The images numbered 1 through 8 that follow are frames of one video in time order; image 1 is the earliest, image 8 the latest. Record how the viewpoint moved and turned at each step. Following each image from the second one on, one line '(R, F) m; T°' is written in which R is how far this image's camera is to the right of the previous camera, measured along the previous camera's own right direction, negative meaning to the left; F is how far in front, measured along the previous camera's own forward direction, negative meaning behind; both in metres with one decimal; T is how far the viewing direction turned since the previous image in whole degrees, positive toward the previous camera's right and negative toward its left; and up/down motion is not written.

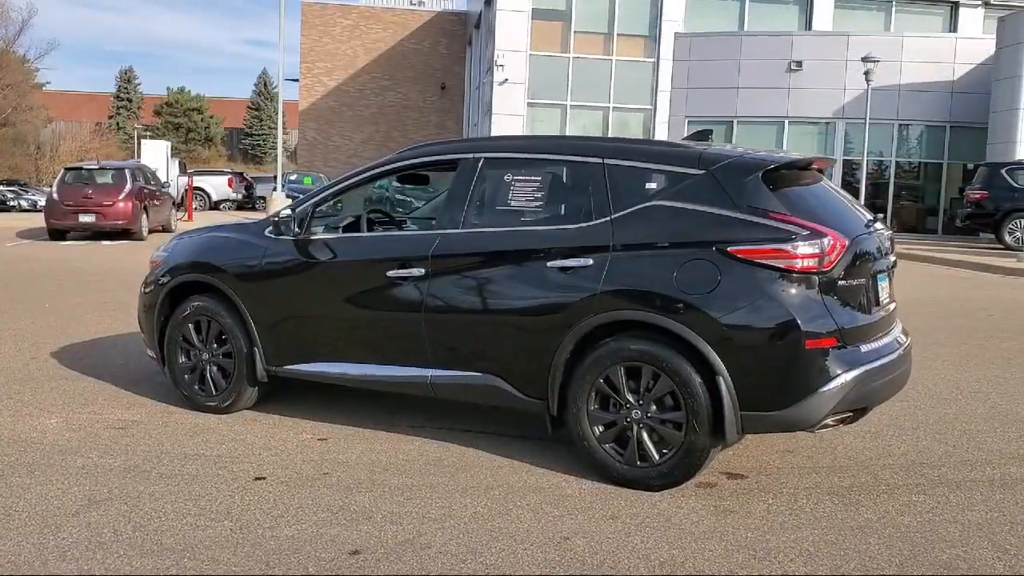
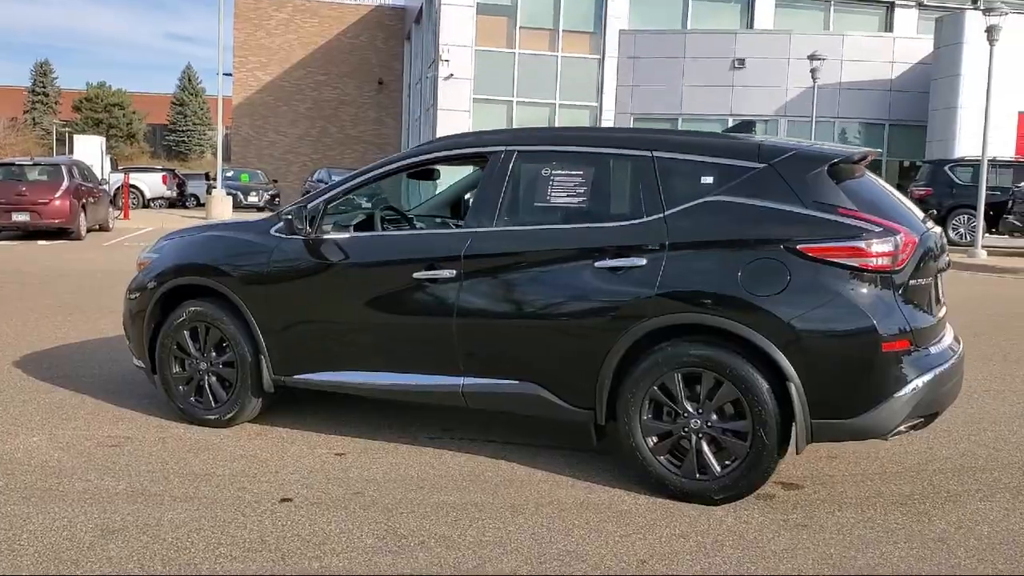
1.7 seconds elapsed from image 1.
(-0.5, +0.4) m; +4°
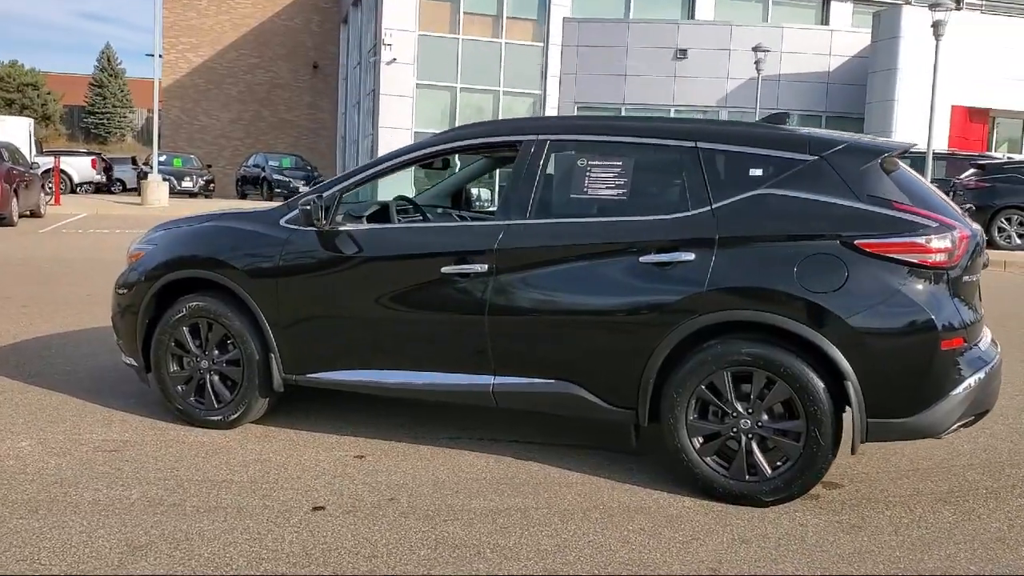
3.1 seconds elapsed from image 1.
(-0.5, +0.2) m; +4°
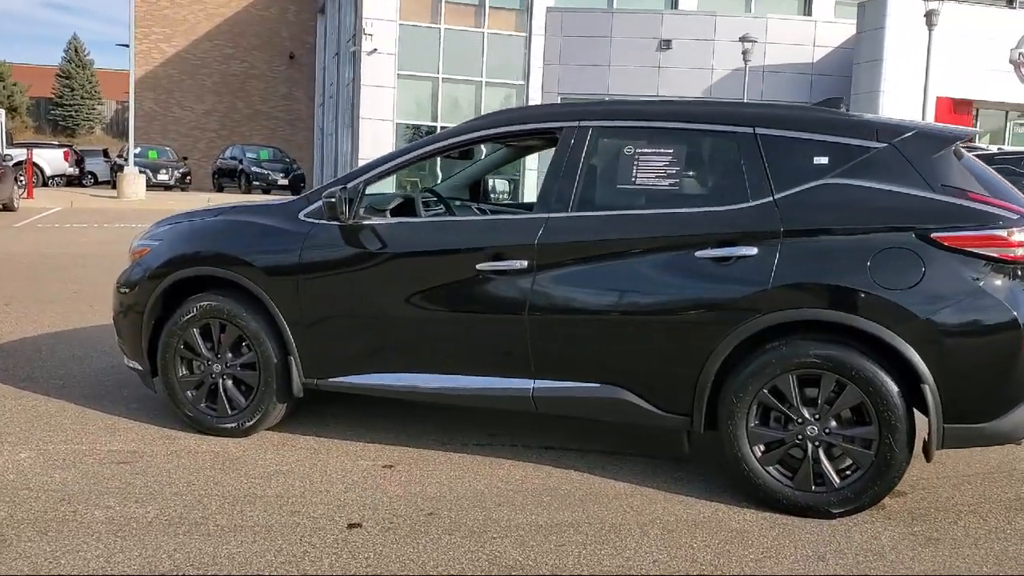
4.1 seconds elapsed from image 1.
(-0.3, +0.3) m; +2°
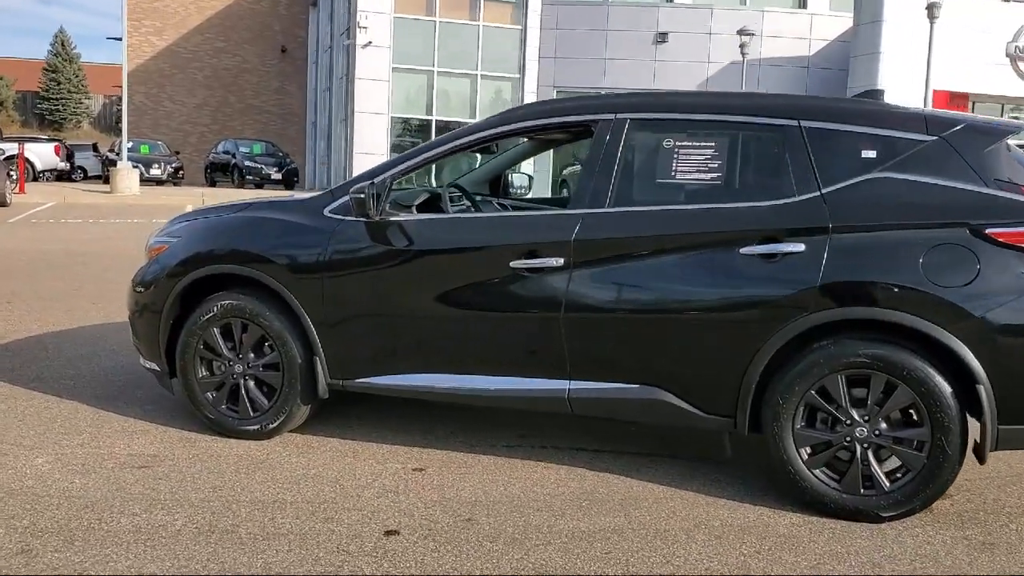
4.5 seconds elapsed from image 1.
(-0.2, +0.1) m; +1°
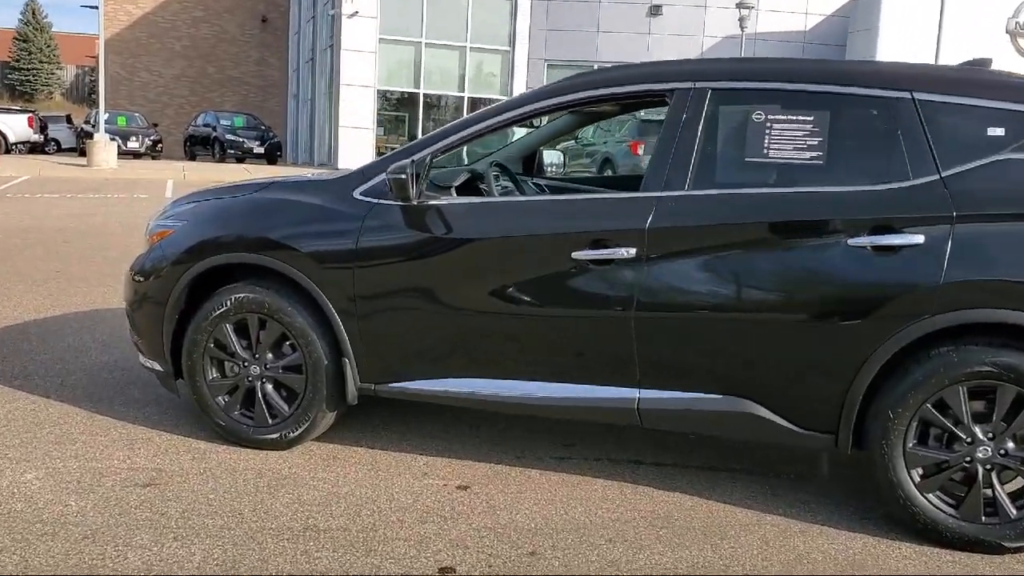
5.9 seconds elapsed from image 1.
(-0.3, +0.6) m; +1°
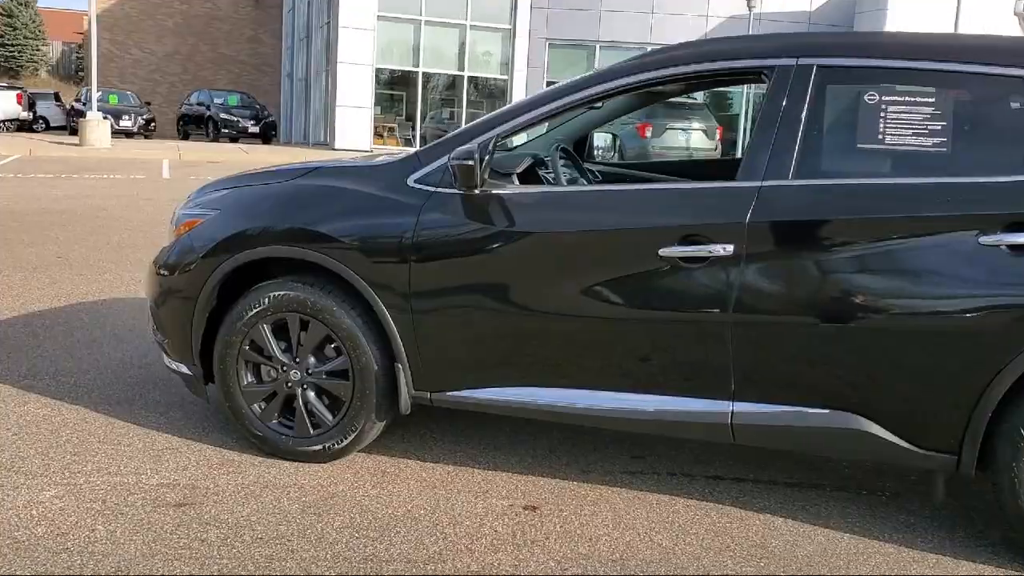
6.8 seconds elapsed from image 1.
(-0.3, +0.4) m; +1°
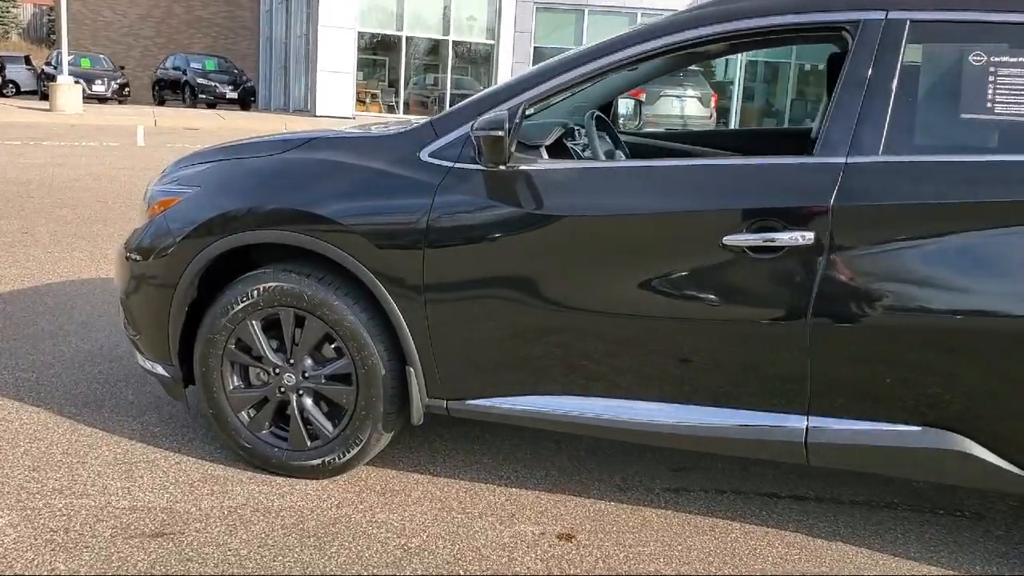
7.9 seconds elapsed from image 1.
(-0.2, +0.5) m; +1°
